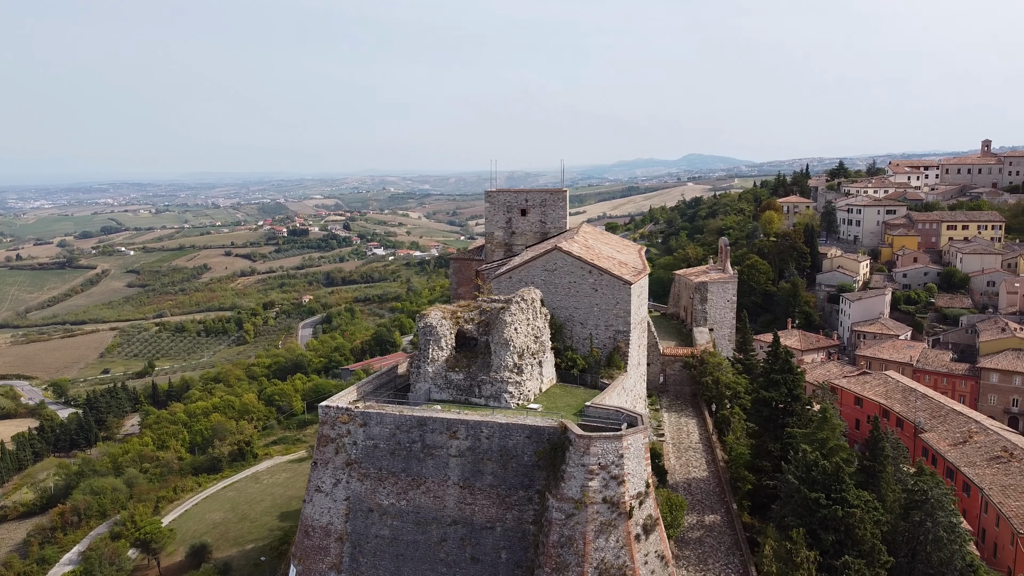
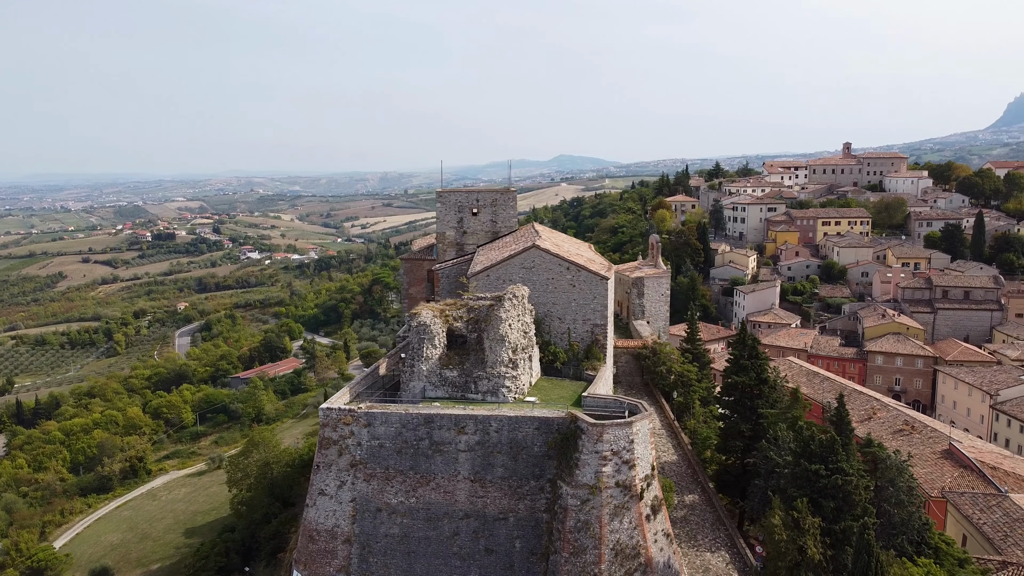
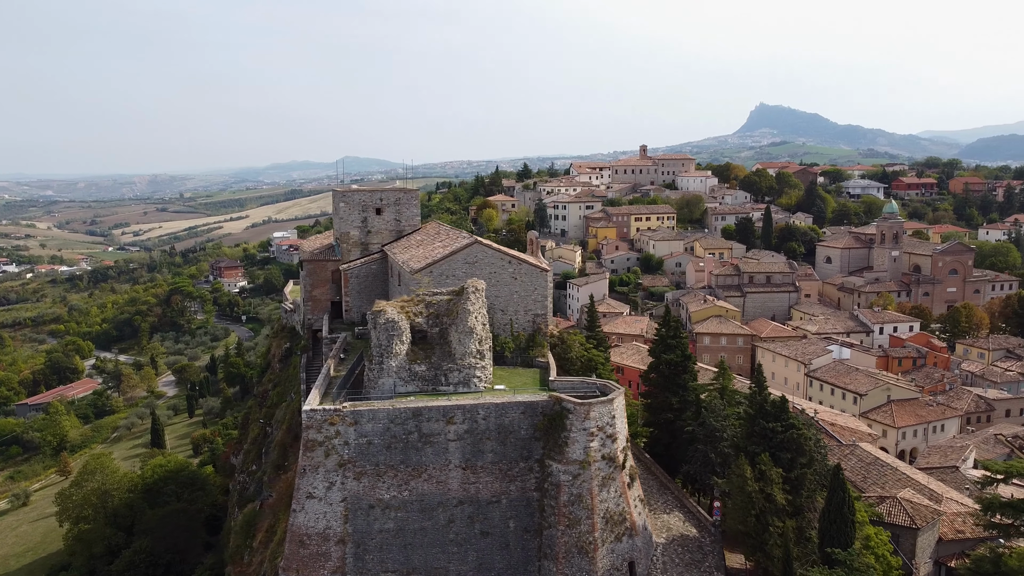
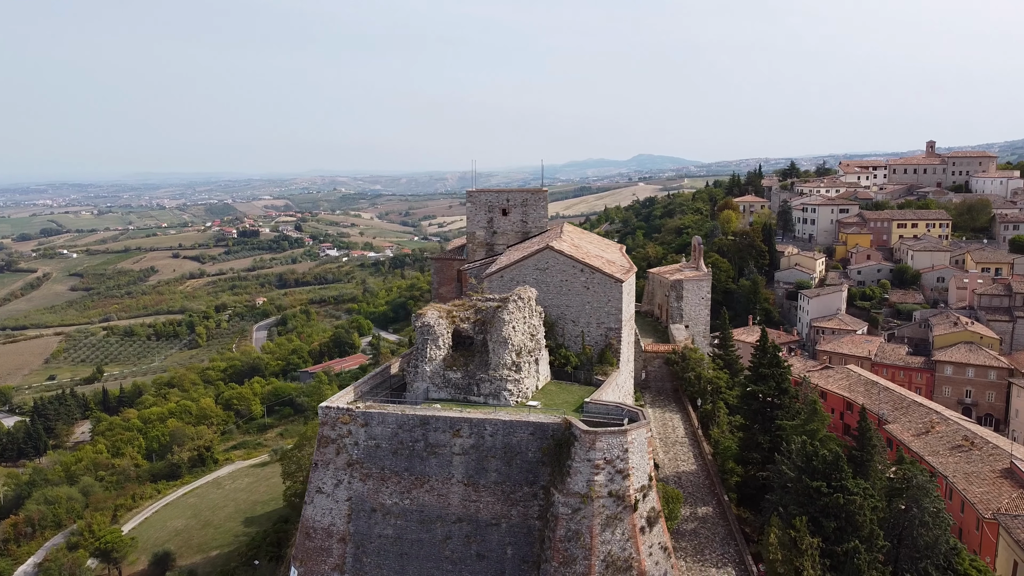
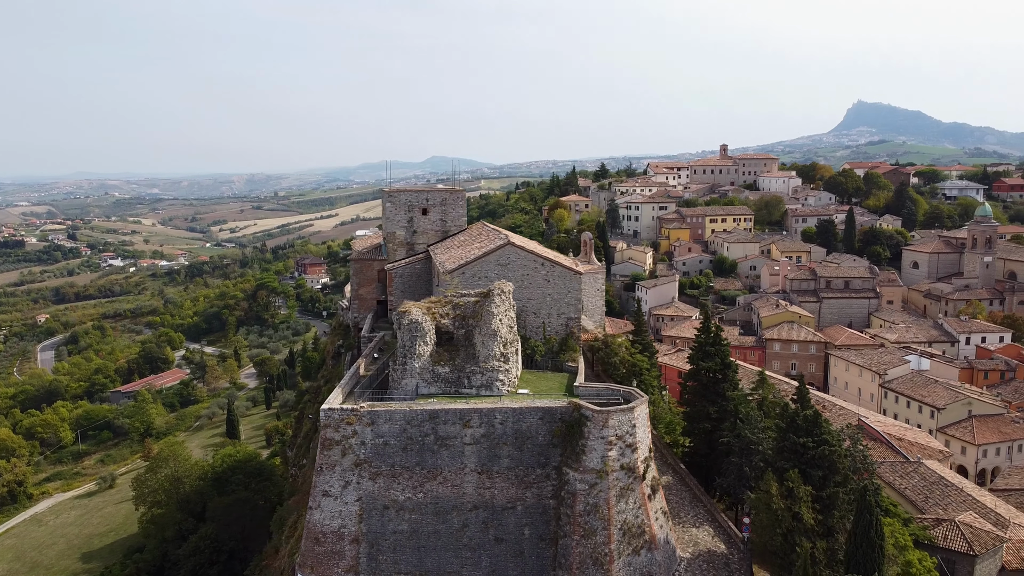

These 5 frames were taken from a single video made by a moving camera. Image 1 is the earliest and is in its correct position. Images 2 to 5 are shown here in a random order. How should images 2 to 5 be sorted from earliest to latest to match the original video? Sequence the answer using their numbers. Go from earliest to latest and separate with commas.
4, 2, 5, 3
